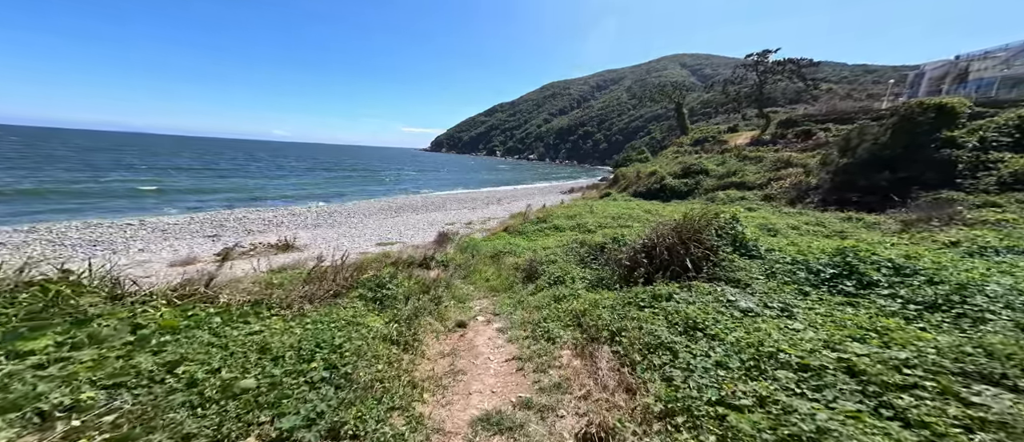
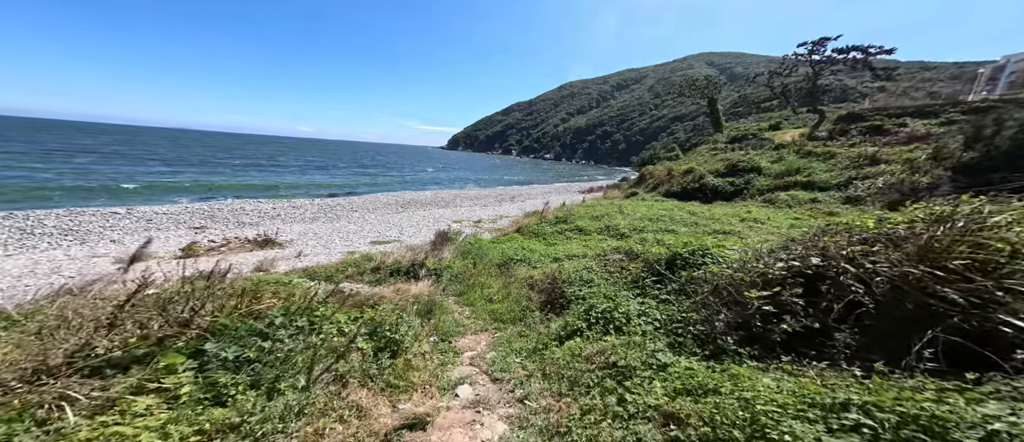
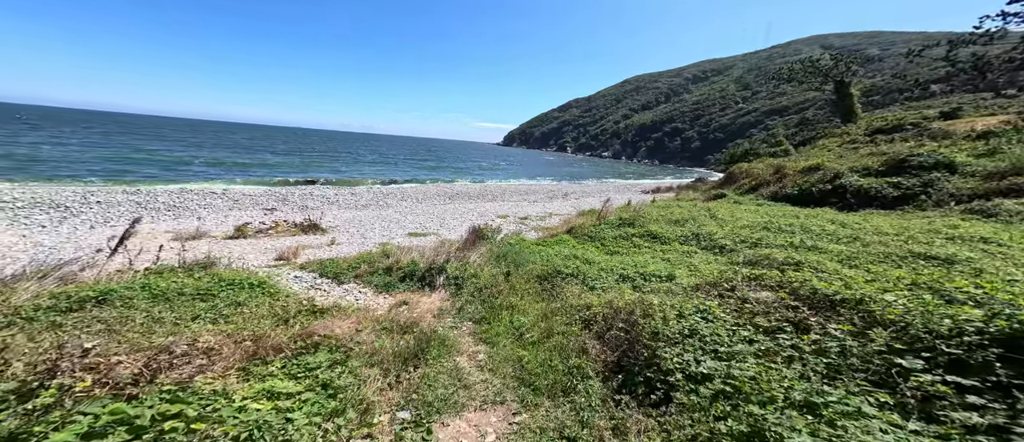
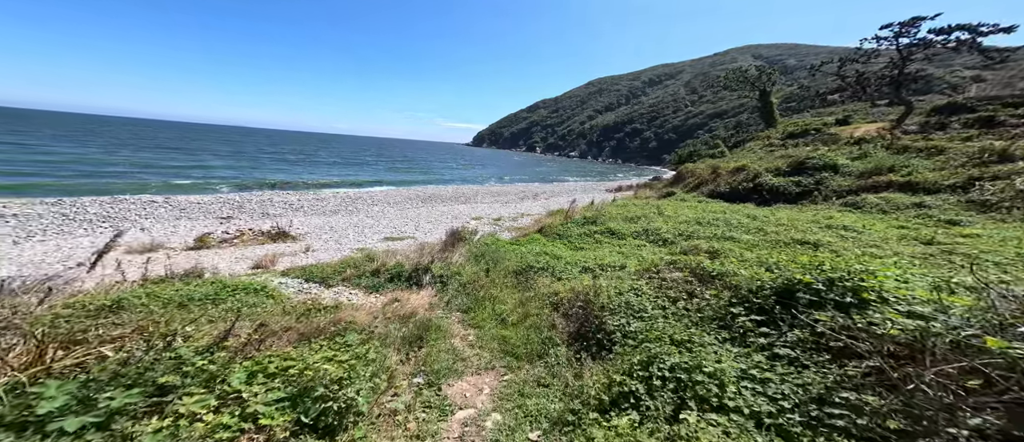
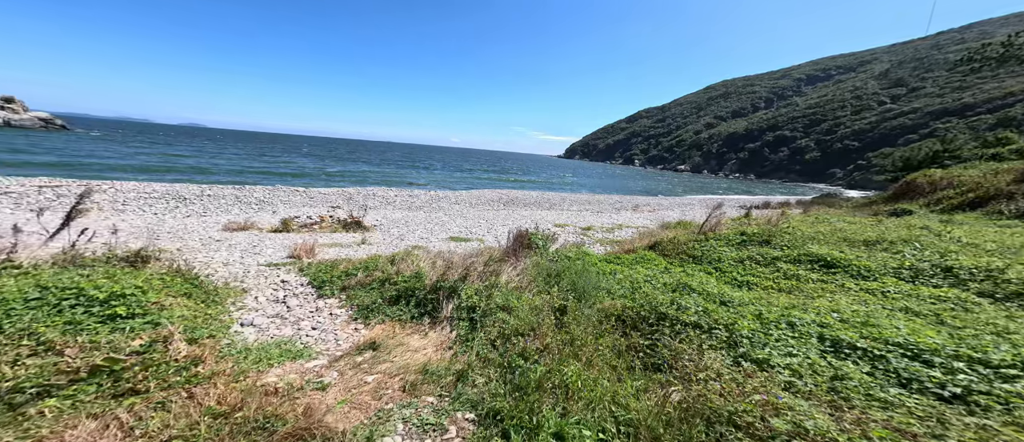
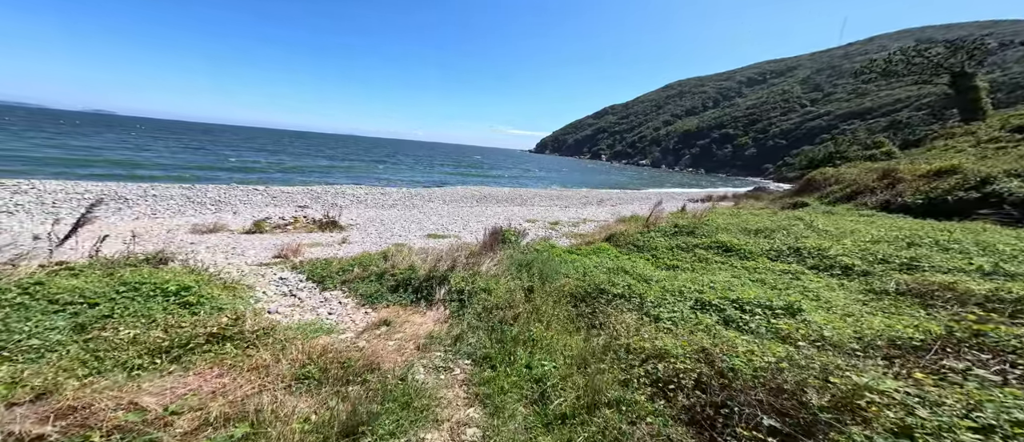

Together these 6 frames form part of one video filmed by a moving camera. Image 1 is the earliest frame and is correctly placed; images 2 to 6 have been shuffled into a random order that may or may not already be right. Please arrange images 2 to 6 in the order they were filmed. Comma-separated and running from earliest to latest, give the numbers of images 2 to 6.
2, 4, 3, 6, 5
